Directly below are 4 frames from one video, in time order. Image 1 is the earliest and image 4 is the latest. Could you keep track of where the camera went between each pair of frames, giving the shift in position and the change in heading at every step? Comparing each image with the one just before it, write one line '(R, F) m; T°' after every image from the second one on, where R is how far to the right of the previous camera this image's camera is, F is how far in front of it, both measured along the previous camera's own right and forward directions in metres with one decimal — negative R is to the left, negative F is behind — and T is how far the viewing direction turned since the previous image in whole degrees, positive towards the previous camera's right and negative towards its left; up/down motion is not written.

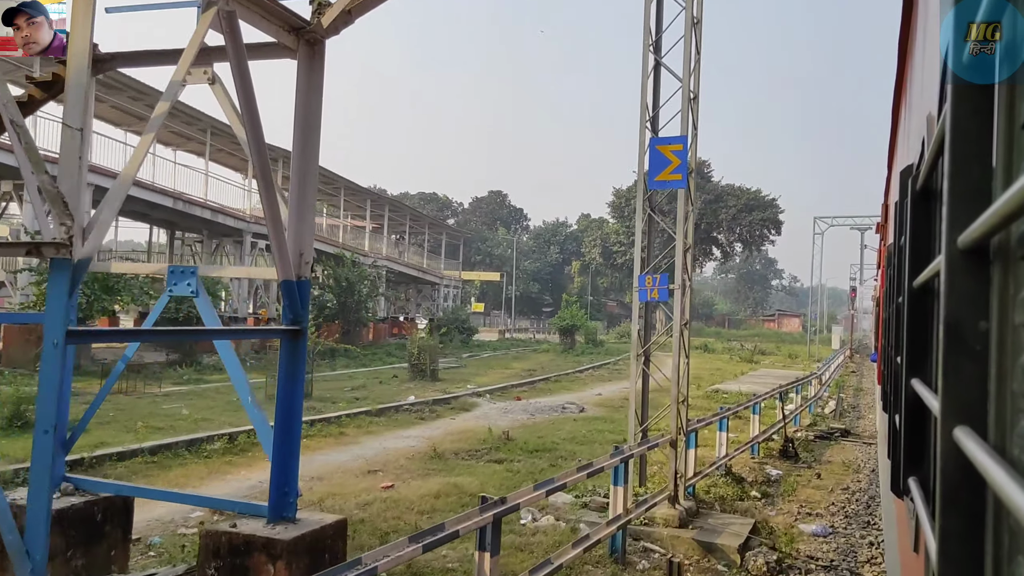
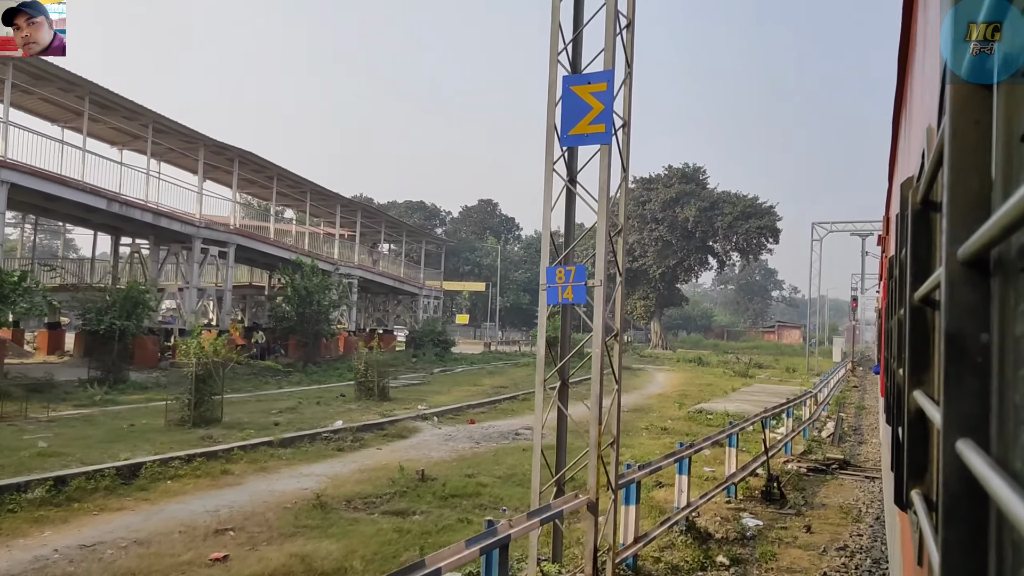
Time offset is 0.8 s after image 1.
(+0.7, +1.3) m; 0°
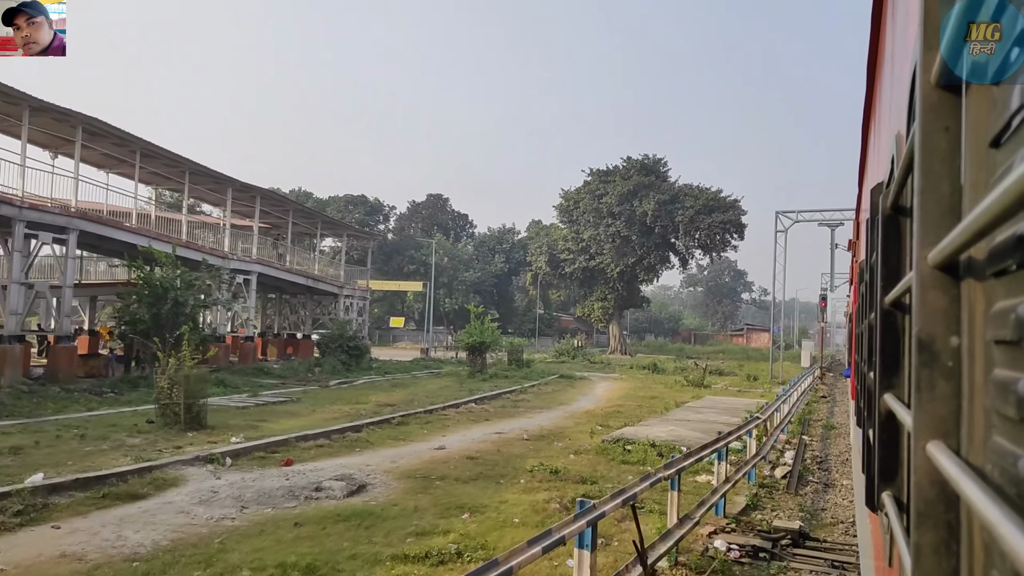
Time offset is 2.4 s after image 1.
(+1.4, +2.6) m; +2°
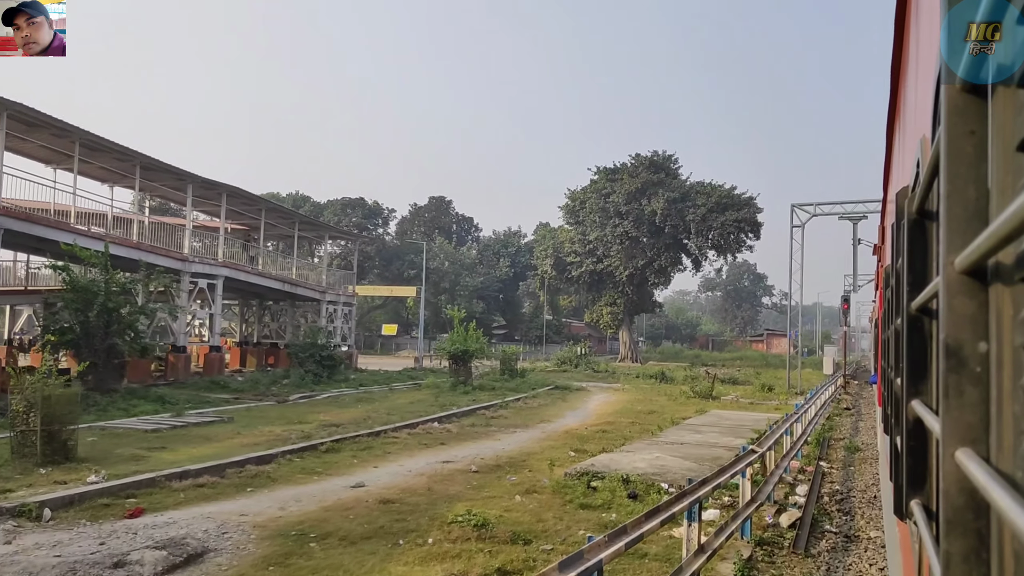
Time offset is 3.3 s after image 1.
(+0.8, +1.6) m; -2°
